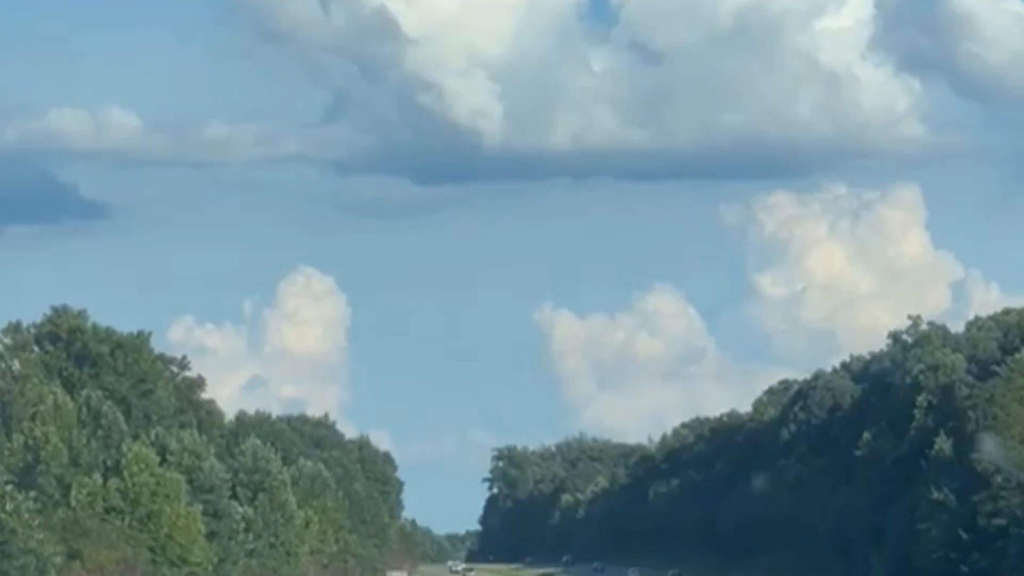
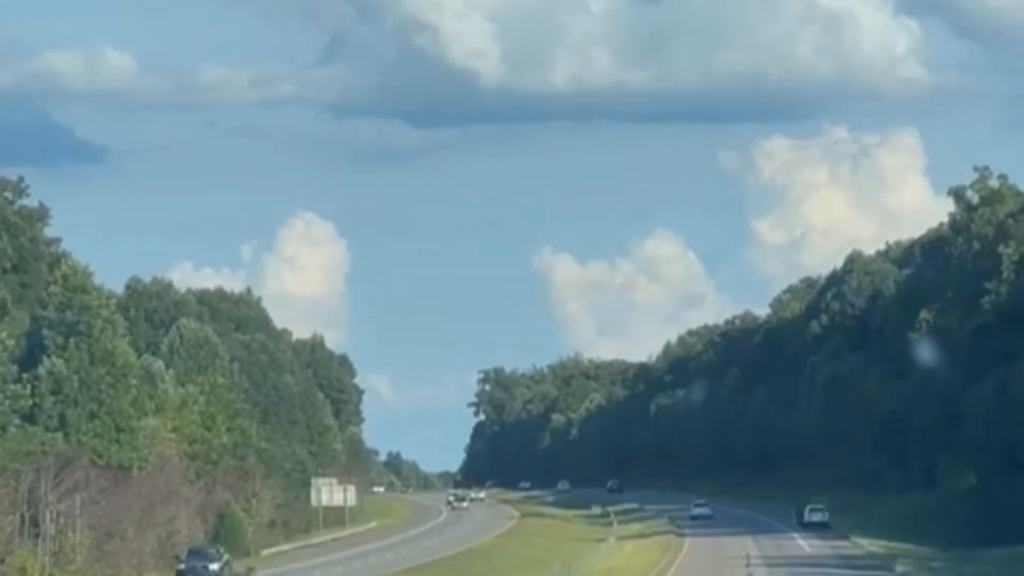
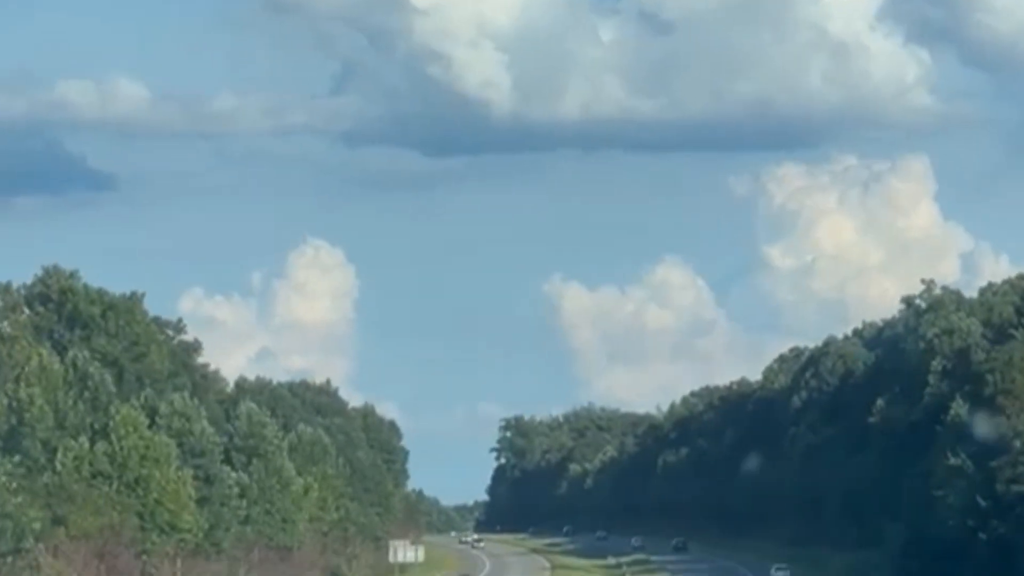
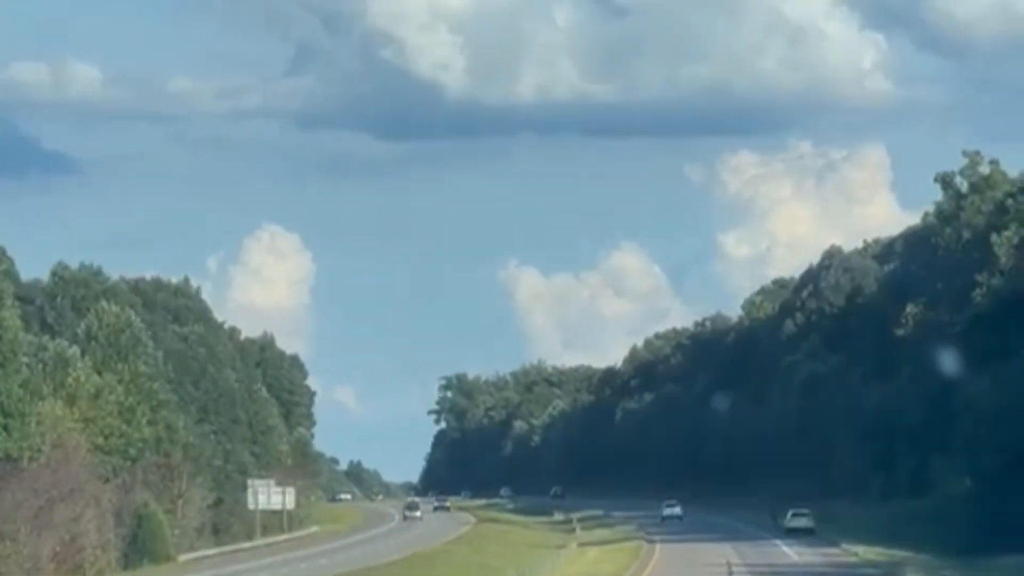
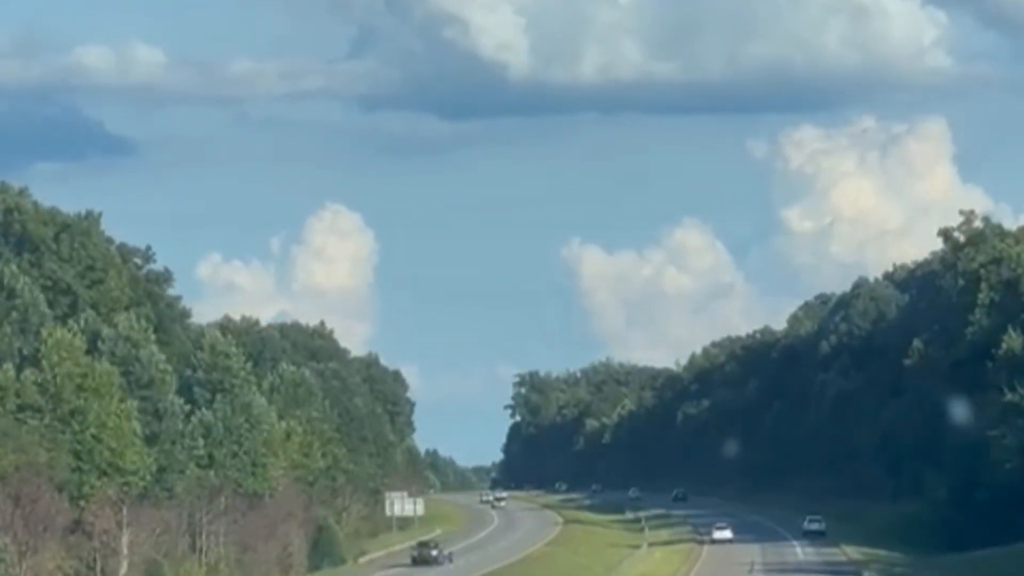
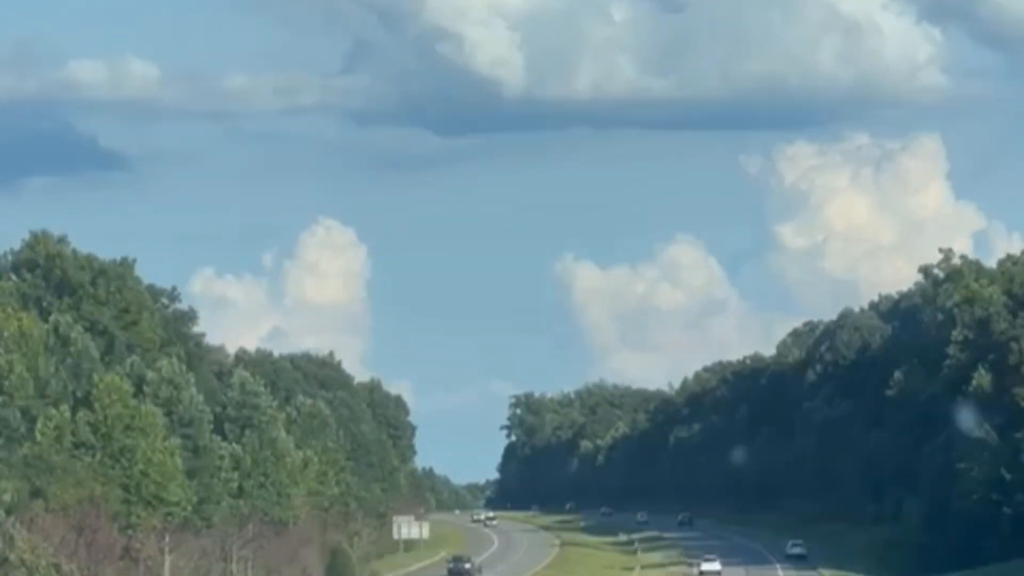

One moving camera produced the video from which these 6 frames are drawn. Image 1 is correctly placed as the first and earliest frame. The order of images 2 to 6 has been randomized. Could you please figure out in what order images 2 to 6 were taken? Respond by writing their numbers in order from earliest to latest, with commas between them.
3, 6, 5, 2, 4
